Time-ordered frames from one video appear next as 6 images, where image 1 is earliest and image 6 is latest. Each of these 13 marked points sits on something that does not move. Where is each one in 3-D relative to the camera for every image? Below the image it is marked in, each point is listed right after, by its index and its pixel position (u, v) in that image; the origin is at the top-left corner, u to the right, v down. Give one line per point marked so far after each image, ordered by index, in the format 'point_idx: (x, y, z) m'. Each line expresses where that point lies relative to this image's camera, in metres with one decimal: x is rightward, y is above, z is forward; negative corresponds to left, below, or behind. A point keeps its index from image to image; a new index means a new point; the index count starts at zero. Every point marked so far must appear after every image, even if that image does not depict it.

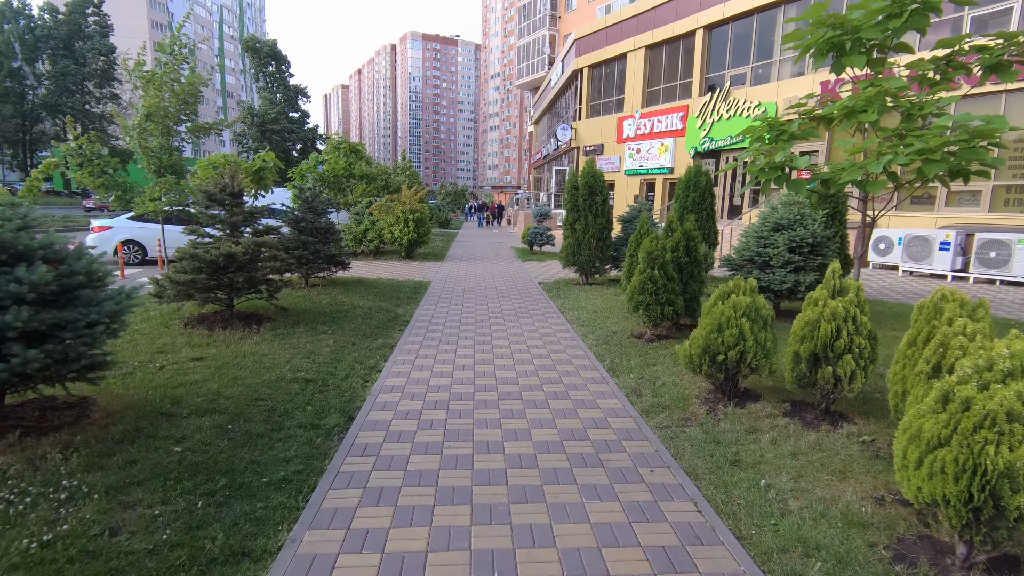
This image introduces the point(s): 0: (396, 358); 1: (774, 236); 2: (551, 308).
0: (-1.2, -0.8, +6.1) m
1: (+3.3, +0.7, +7.2) m
2: (+0.6, -0.3, +9.2) m
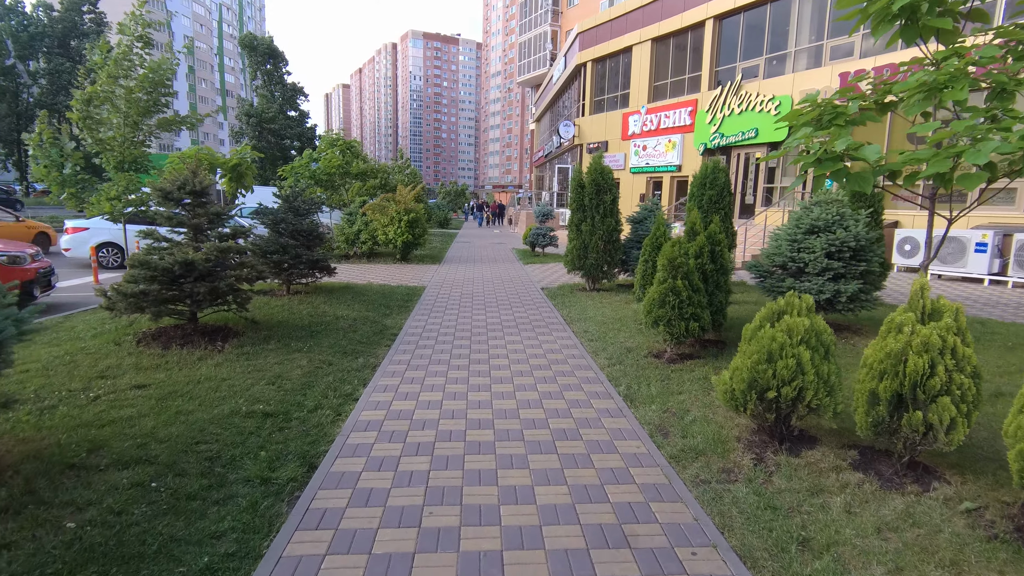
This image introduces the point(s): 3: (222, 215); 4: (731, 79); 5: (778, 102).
0: (-1.2, -0.9, +5.3) m
1: (+3.3, +0.5, +6.3) m
2: (+0.6, -0.4, +8.3) m
3: (-3.3, +0.8, +6.4) m
4: (+7.0, +6.7, +18.1) m
5: (+7.7, +5.3, +16.3) m
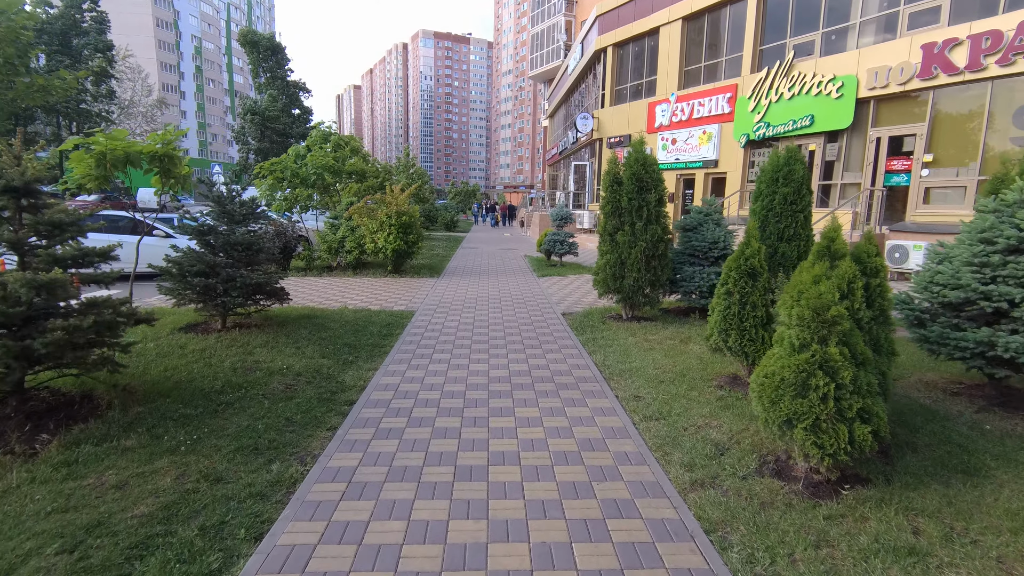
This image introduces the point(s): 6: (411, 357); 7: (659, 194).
0: (-1.2, -1.2, +2.9) m
1: (+3.4, +0.2, +3.8) m
2: (+0.8, -0.8, +5.9) m
3: (-3.2, +0.4, +4.0) m
4: (+7.3, +6.3, +15.5) m
5: (+7.9, +5.0, +13.8) m
6: (-1.1, -0.7, +6.1) m
7: (+1.8, +1.2, +7.1) m
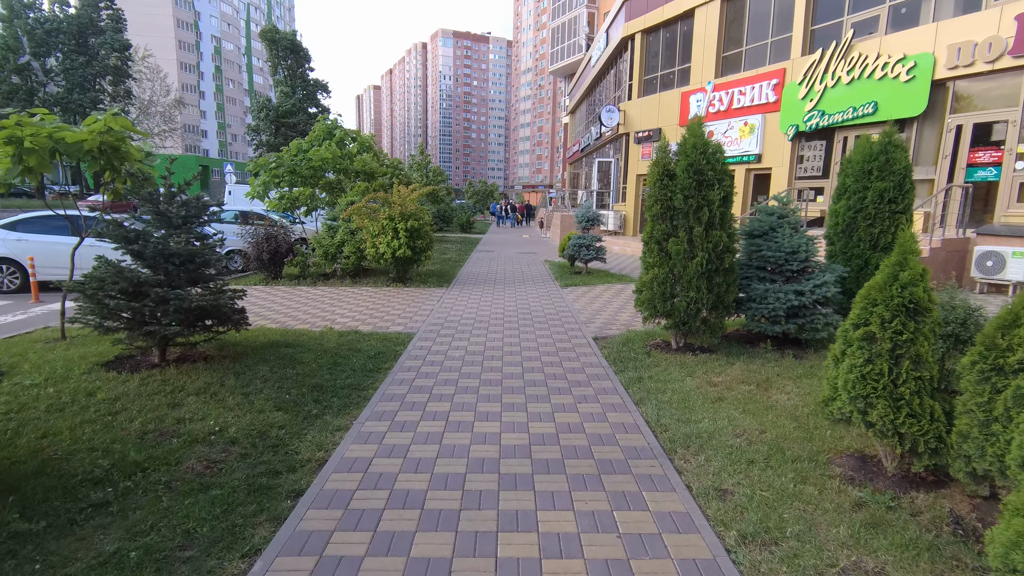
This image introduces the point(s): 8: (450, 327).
0: (-1.1, -1.5, +1.4) m
1: (+3.5, -0.1, +2.2) m
2: (+0.9, -1.0, +4.3) m
3: (-3.1, +0.2, +2.6) m
4: (+7.8, +6.0, +13.7) m
5: (+8.4, +4.7, +11.9) m
6: (-0.9, -1.0, +4.6) m
7: (+2.0, +1.0, +5.5) m
8: (-0.8, -0.5, +7.7) m
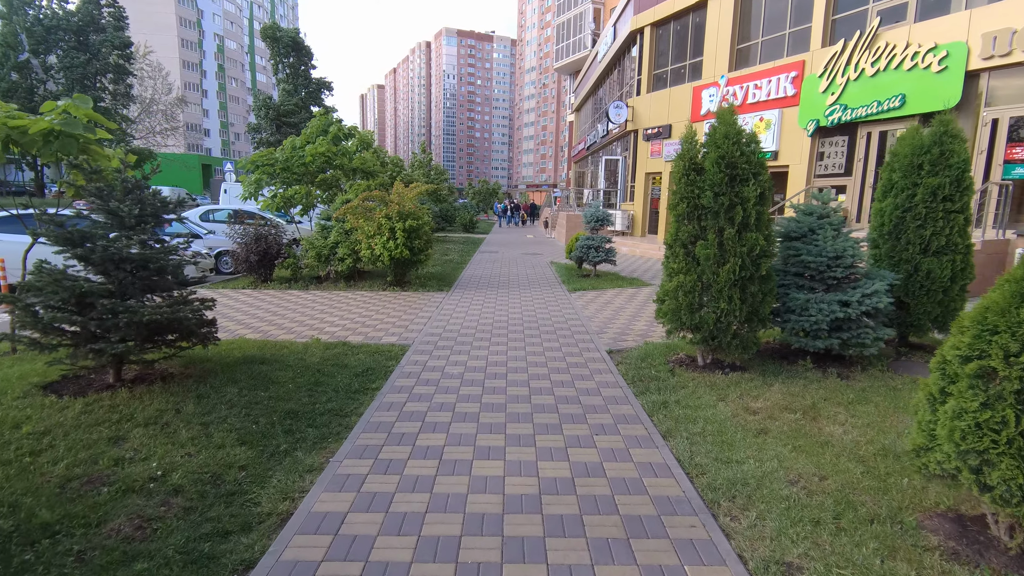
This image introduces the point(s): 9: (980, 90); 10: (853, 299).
0: (-1.1, -1.5, +0.7) m
1: (+3.5, -0.1, +1.4) m
2: (+1.0, -1.1, +3.6) m
3: (-3.0, +0.2, +1.9) m
4: (+7.9, +5.9, +13.0) m
5: (+8.5, +4.6, +11.2) m
6: (-0.9, -1.0, +3.9) m
7: (+2.1, +0.9, +4.8) m
8: (-0.8, -0.6, +7.0) m
9: (+8.9, +3.8, +10.9) m
10: (+3.0, -0.1, +5.0) m
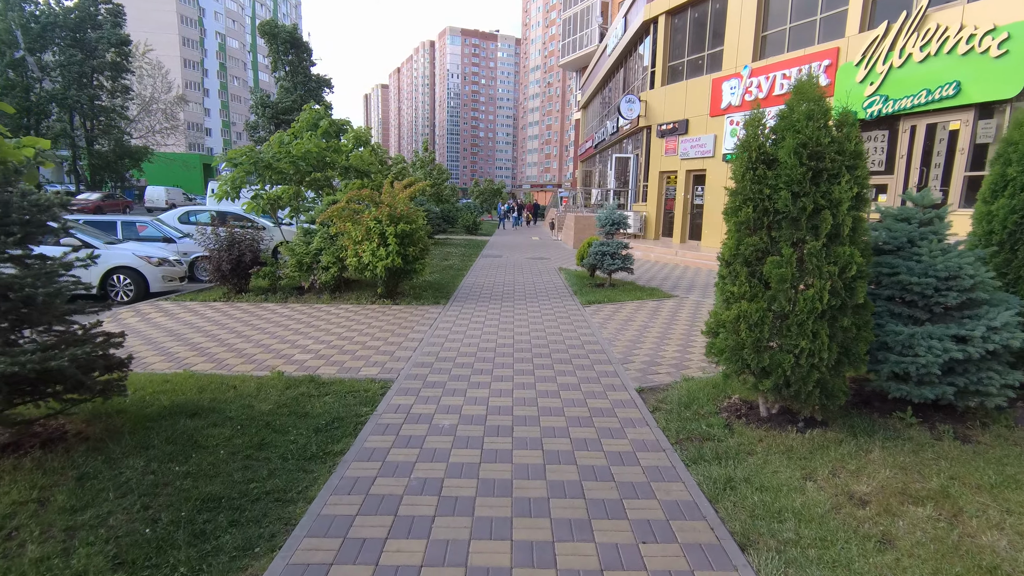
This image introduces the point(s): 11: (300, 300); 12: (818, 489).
0: (-1.1, -1.7, -0.5) m
1: (+3.5, -0.4, +0.2) m
2: (+1.0, -1.3, +2.4) m
3: (-3.0, 0.0, +0.7) m
4: (+8.0, +5.7, +11.7) m
5: (+8.6, +4.4, +9.9) m
6: (-0.8, -1.2, +2.7) m
7: (+2.1, +0.7, +3.6) m
8: (-0.7, -0.8, +5.8) m
9: (+9.0, +3.5, +9.6) m
10: (+3.0, -0.3, +3.7) m
11: (-3.5, -0.2, +9.3) m
12: (+1.7, -1.1, +3.2) m
